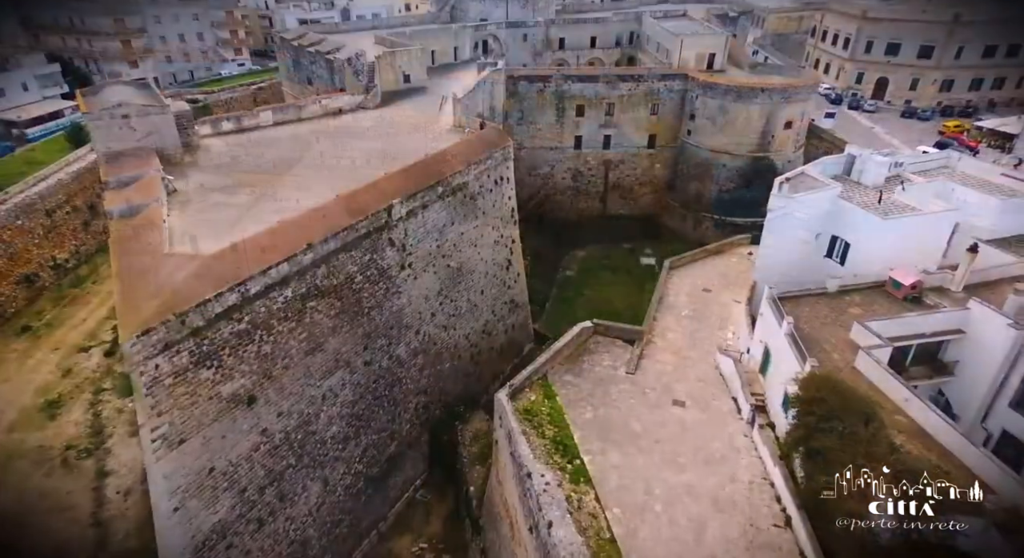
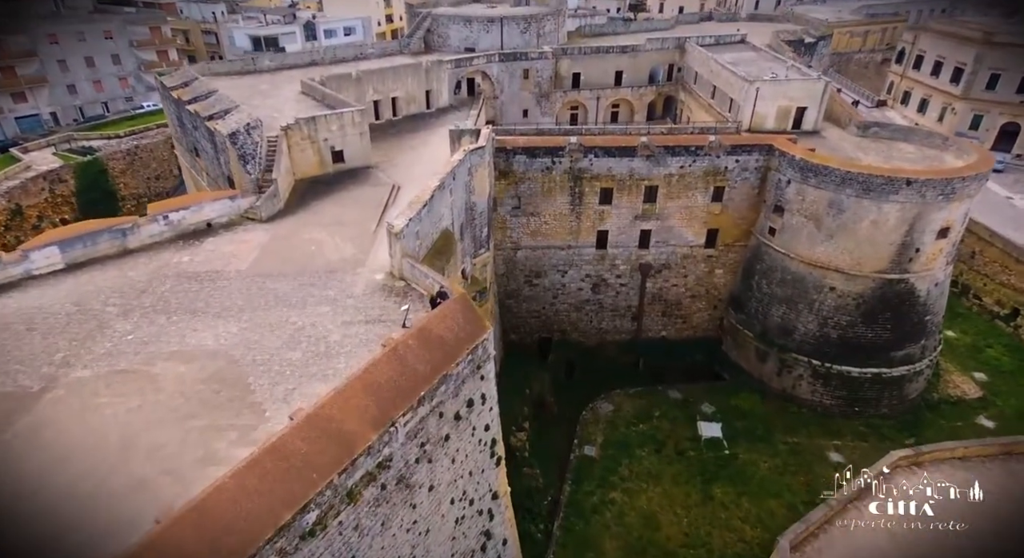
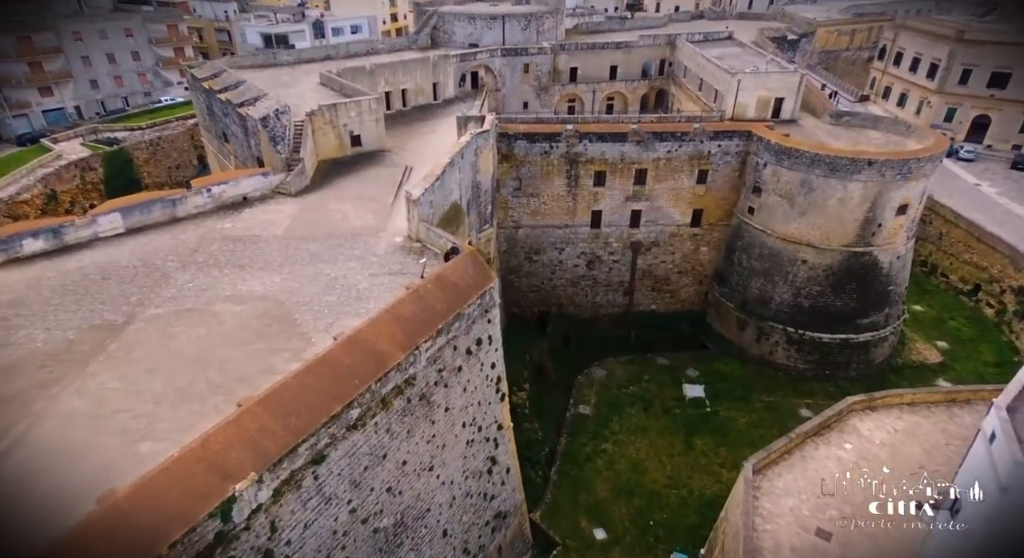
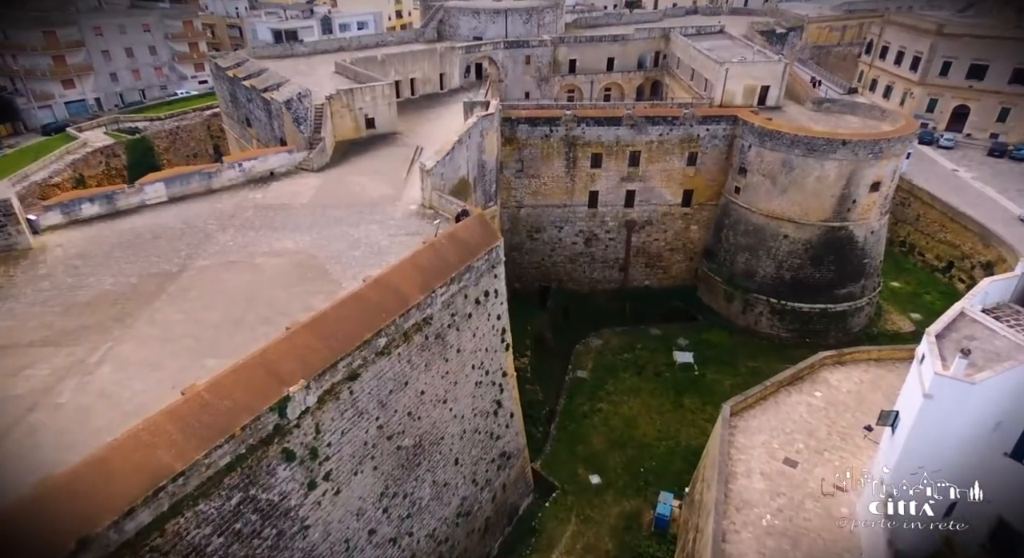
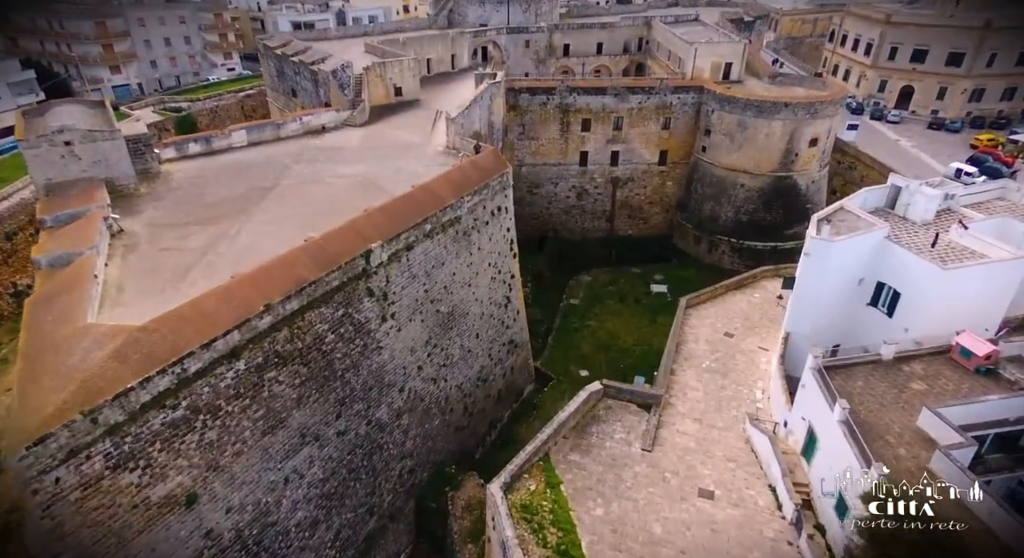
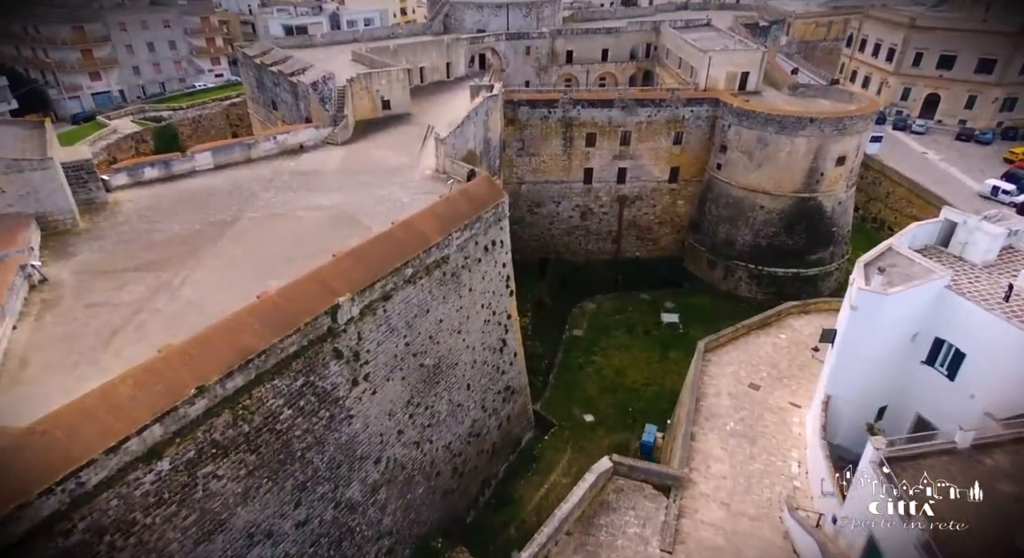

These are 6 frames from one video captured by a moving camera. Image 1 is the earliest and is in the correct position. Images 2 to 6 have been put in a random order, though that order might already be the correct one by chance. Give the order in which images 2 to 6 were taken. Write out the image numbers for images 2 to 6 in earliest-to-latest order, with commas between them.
5, 6, 4, 3, 2
